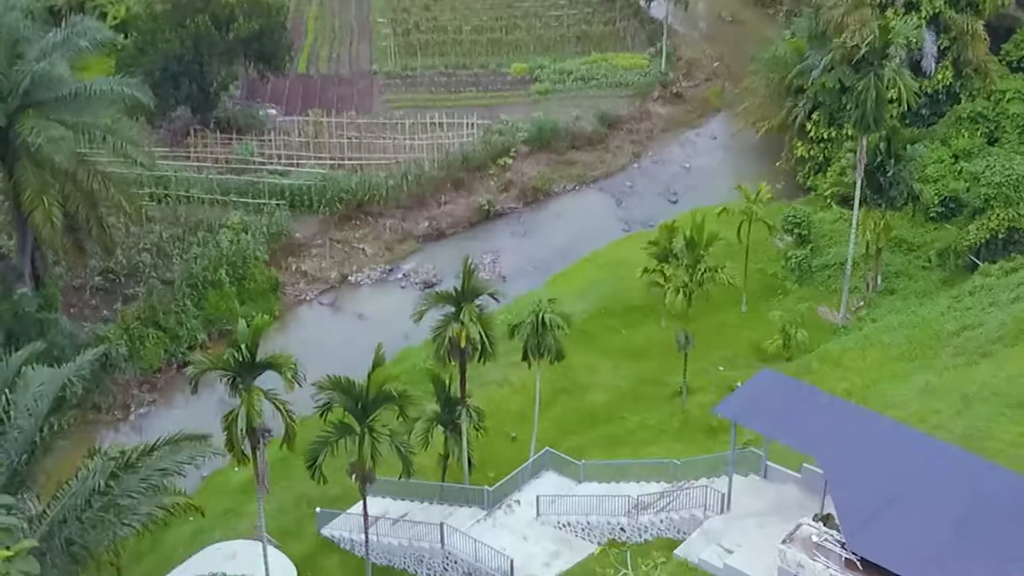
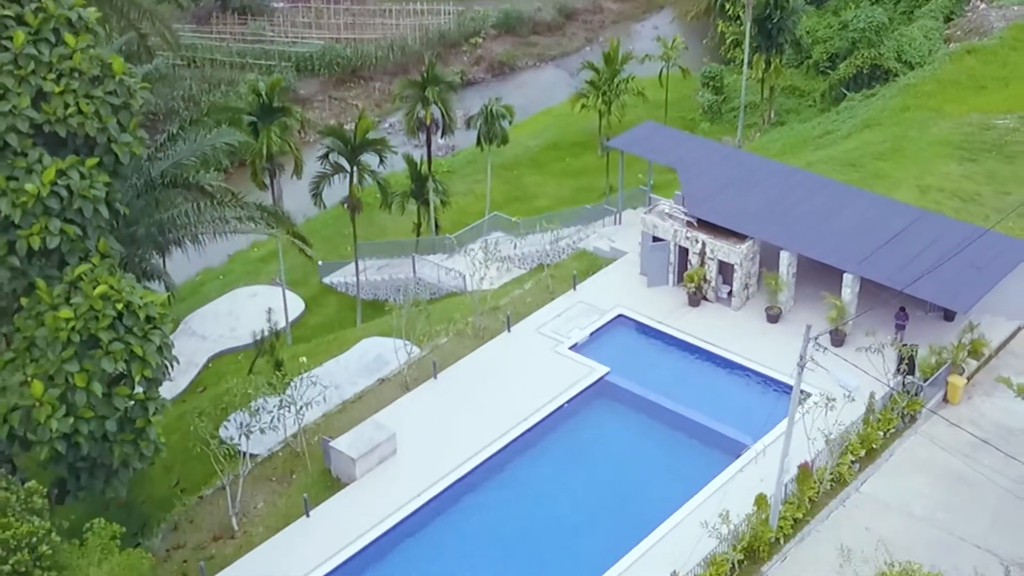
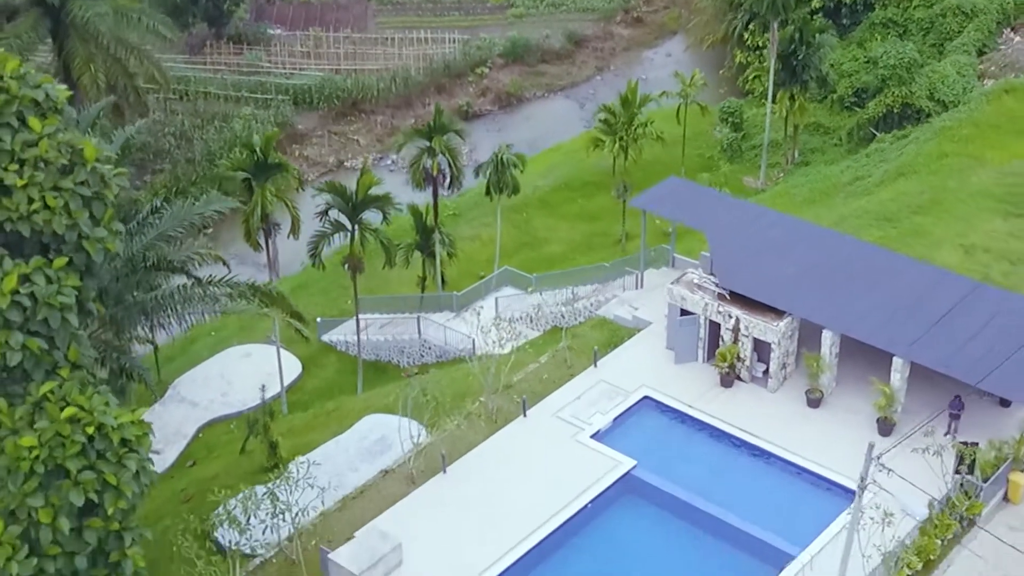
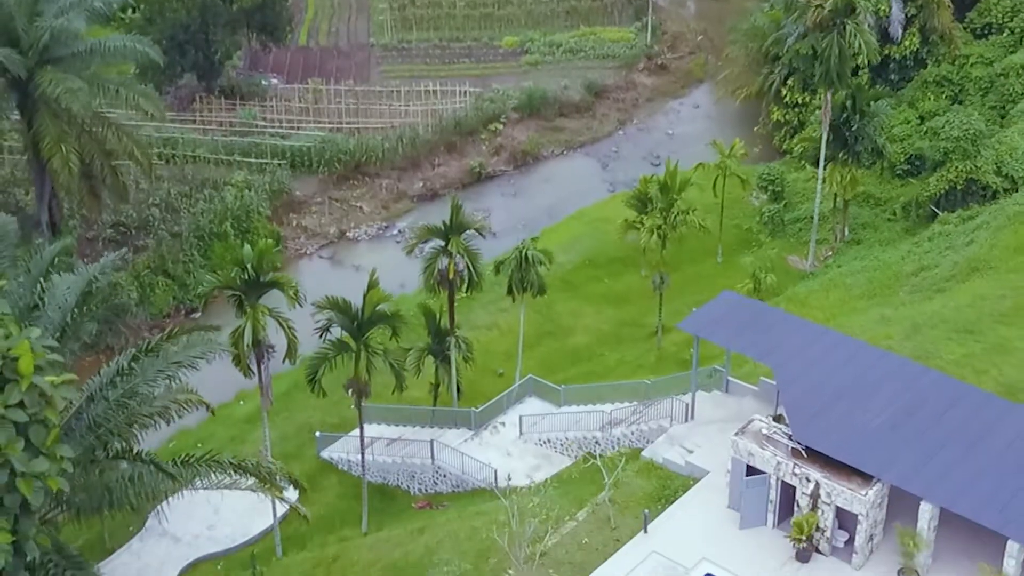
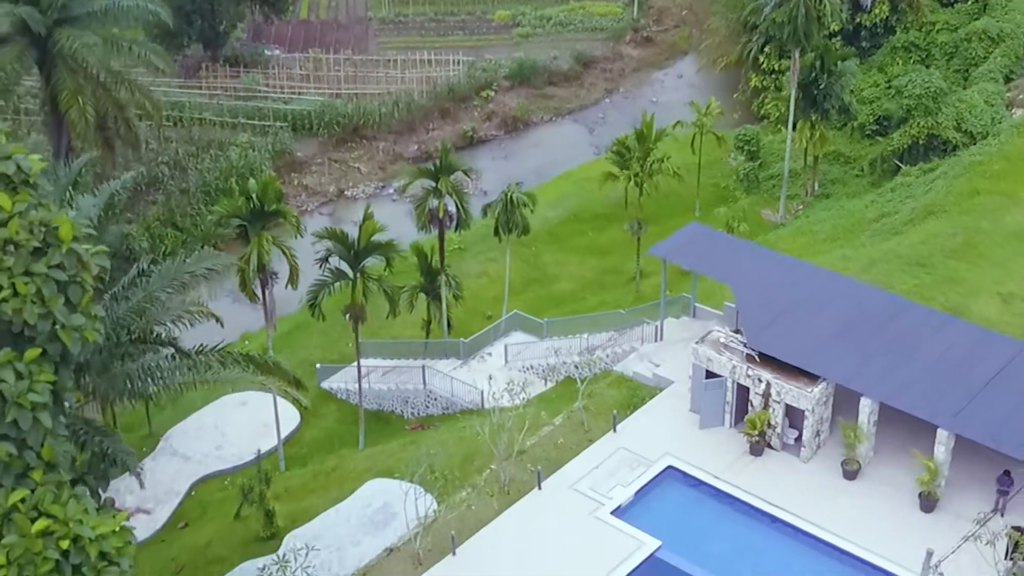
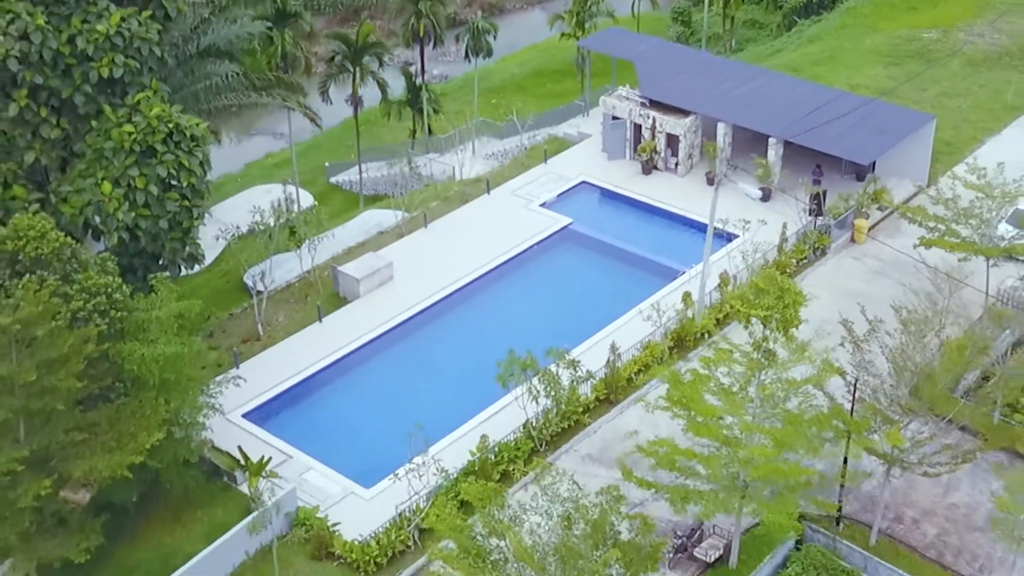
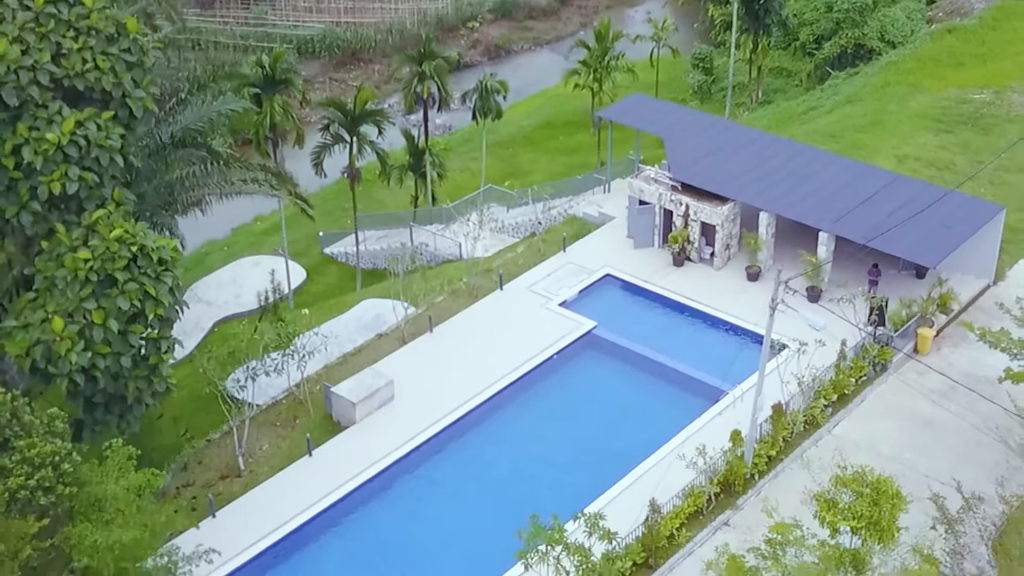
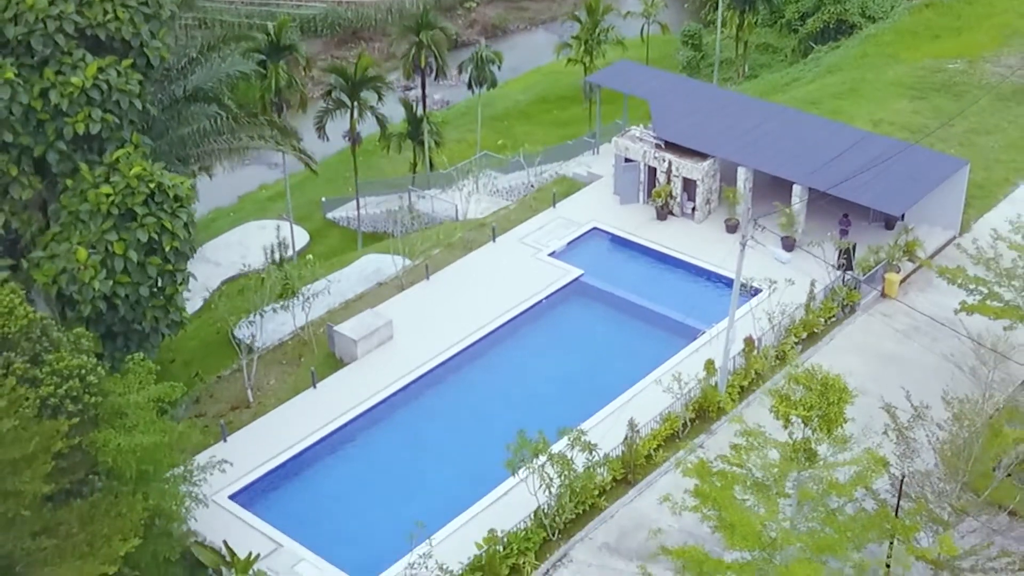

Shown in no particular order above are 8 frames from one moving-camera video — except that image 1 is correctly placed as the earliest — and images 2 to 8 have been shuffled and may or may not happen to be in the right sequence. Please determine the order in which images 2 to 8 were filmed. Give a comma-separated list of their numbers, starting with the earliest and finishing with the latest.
4, 5, 3, 2, 7, 8, 6
